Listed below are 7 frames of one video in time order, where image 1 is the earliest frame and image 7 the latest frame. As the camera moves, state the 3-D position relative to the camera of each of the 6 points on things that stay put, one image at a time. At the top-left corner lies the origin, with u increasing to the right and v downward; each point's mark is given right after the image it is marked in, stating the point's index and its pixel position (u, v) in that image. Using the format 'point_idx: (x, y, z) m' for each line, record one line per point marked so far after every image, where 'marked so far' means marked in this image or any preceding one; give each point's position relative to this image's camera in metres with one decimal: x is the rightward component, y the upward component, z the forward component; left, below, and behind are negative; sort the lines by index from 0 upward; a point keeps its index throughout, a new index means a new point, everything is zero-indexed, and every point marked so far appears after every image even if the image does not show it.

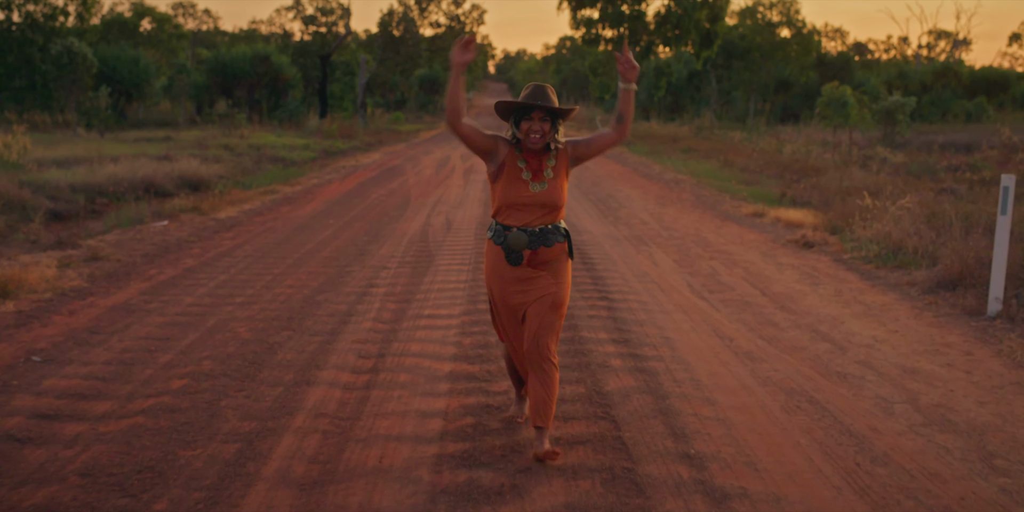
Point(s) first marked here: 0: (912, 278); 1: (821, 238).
0: (+3.0, -0.2, +8.0) m
1: (+3.0, +0.2, +10.5) m
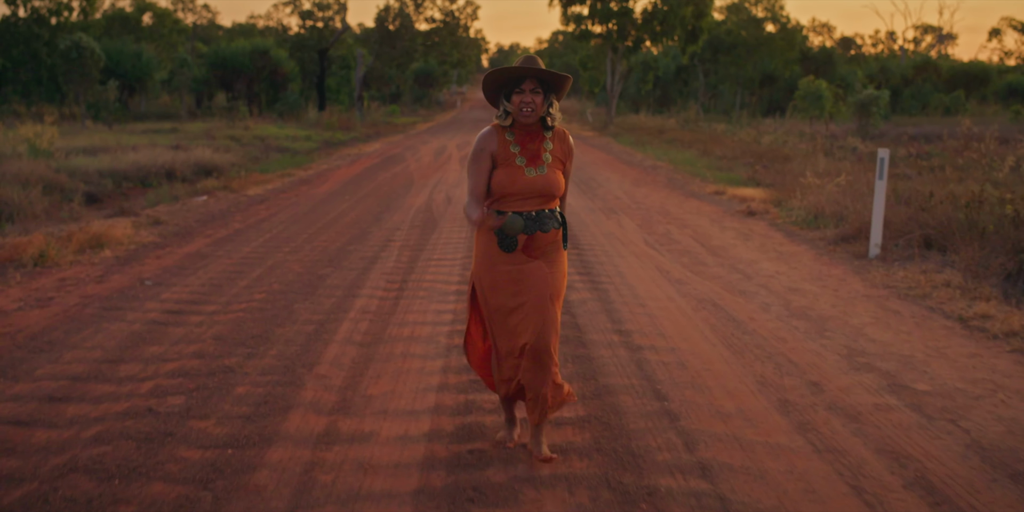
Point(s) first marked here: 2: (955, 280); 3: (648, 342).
0: (+2.9, +0.2, +10.0) m
1: (+2.9, +0.5, +12.5) m
2: (+3.0, -0.2, +7.4) m
3: (+0.7, -0.5, +5.8) m
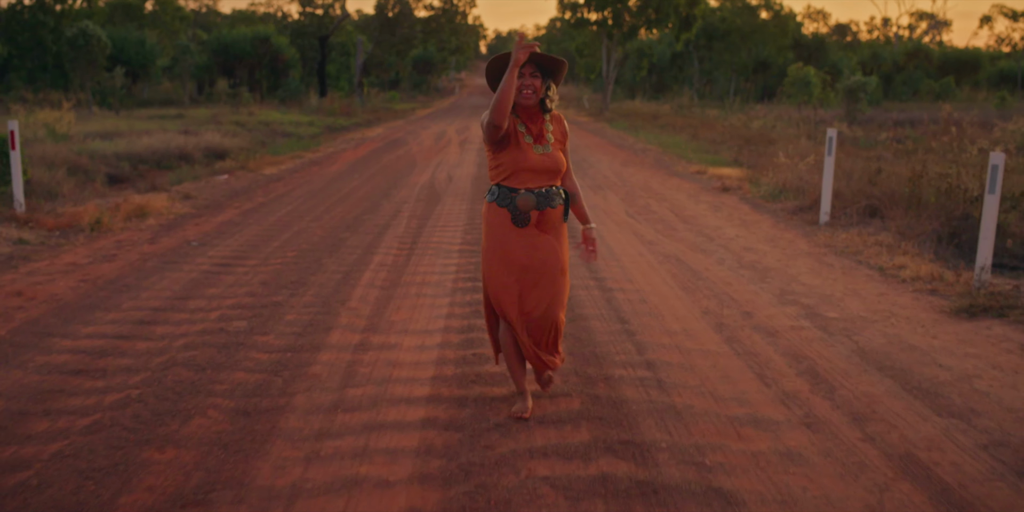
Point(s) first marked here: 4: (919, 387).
0: (+2.8, +0.5, +11.2) m
1: (+2.9, +0.9, +13.8) m
2: (+3.0, +0.1, +8.6) m
3: (+0.7, -0.2, +7.1) m
4: (+1.8, -0.6, +4.7) m
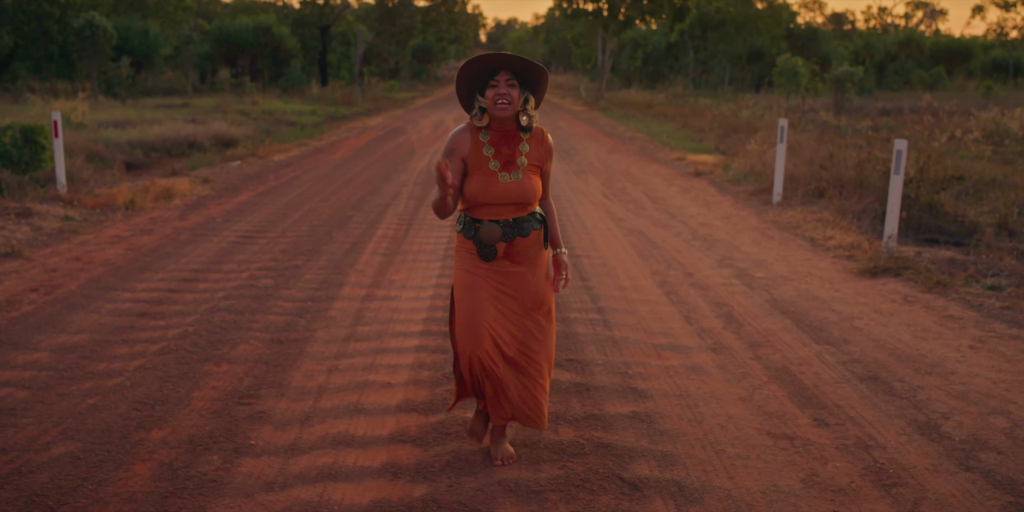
0: (+2.7, +0.8, +12.4) m
1: (+2.7, +1.2, +15.0) m
2: (+2.9, +0.3, +9.8) m
3: (+0.6, 0.0, +8.3) m
4: (+1.6, -0.4, +6.0) m
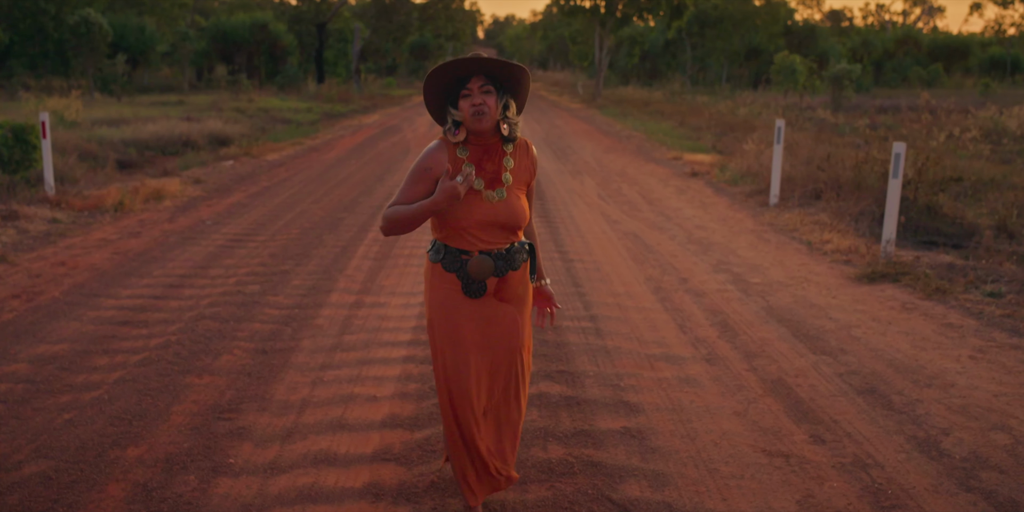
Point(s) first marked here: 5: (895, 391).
0: (+2.6, +0.7, +12.3) m
1: (+2.7, +1.2, +14.9) m
2: (+2.8, +0.3, +9.7) m
3: (+0.5, 0.0, +8.2) m
4: (+1.6, -0.4, +5.8) m
5: (+1.7, -0.6, +4.8) m
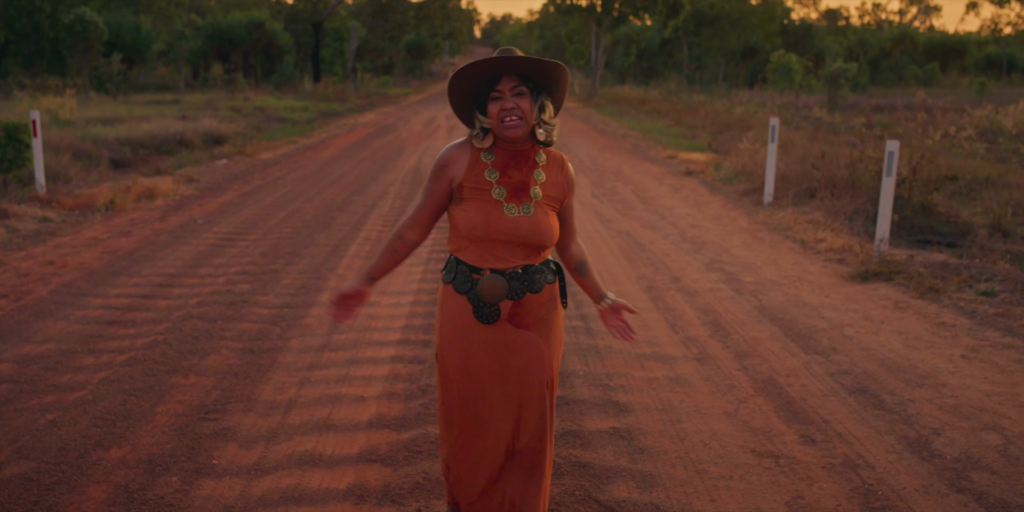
0: (+2.6, +0.7, +12.3) m
1: (+2.6, +1.2, +14.8) m
2: (+2.7, +0.3, +9.7) m
3: (+0.4, 0.0, +8.1) m
4: (+1.5, -0.4, +5.8) m
5: (+1.6, -0.6, +4.8) m
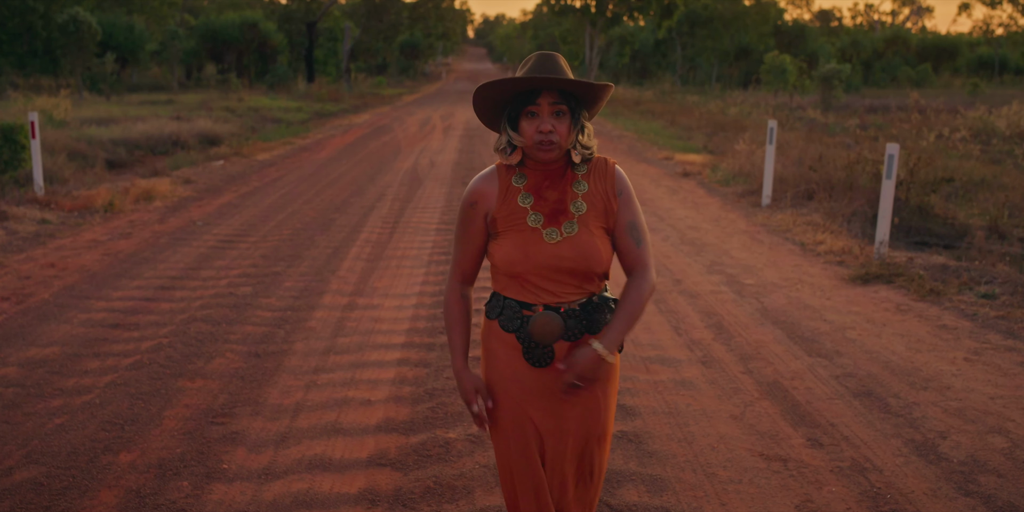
0: (+2.6, +0.7, +12.3) m
1: (+2.6, +1.2, +14.9) m
2: (+2.7, +0.3, +9.7) m
3: (+0.5, 0.0, +8.1) m
4: (+1.6, -0.4, +5.8) m
5: (+1.7, -0.6, +4.8) m
